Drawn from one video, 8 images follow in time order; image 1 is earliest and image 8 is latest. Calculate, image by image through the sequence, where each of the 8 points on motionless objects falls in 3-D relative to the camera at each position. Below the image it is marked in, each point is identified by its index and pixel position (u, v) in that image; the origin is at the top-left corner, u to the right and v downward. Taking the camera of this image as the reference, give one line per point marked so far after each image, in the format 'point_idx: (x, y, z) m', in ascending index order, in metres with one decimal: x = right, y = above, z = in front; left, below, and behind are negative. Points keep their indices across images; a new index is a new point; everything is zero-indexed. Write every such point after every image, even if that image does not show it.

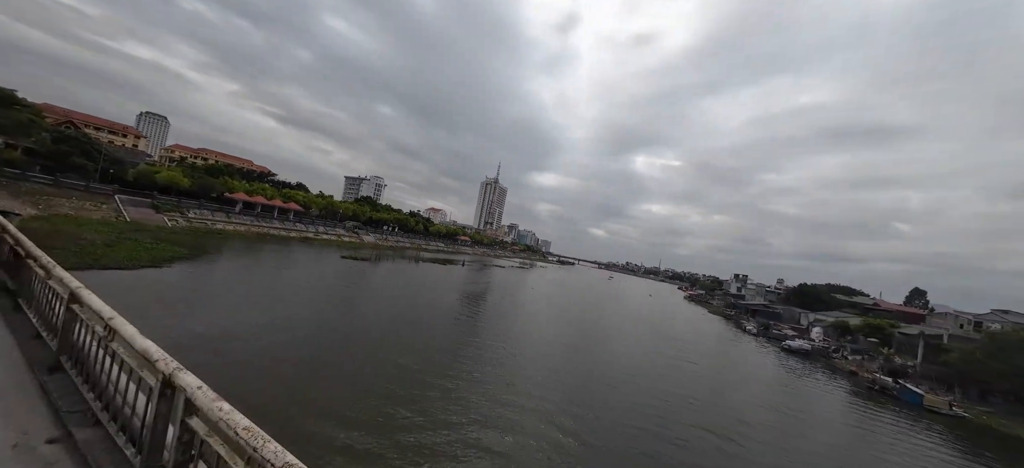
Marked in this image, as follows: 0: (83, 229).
0: (-24.8, +0.4, +19.6) m
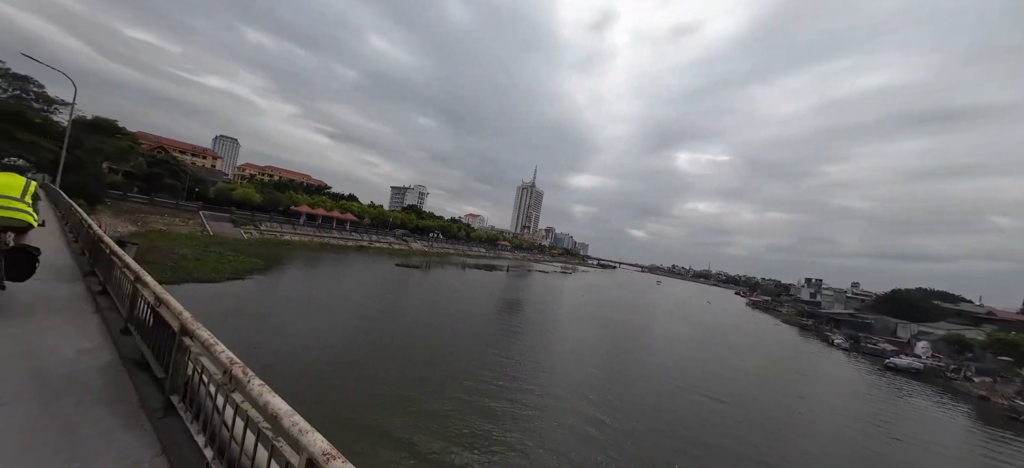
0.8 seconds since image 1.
0: (-21.1, -0.5, +21.2) m
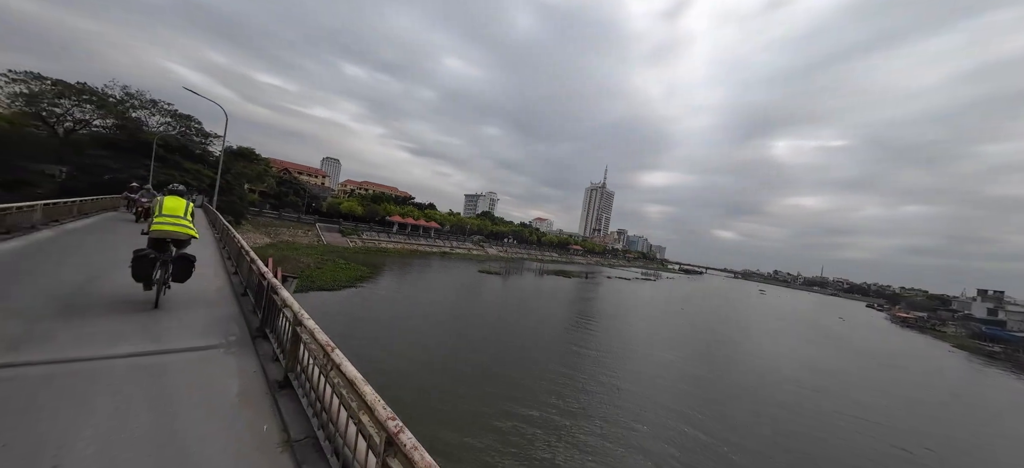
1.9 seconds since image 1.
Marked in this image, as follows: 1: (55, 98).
0: (-14.9, -1.3, +23.6) m
1: (-27.8, +8.3, +20.4) m
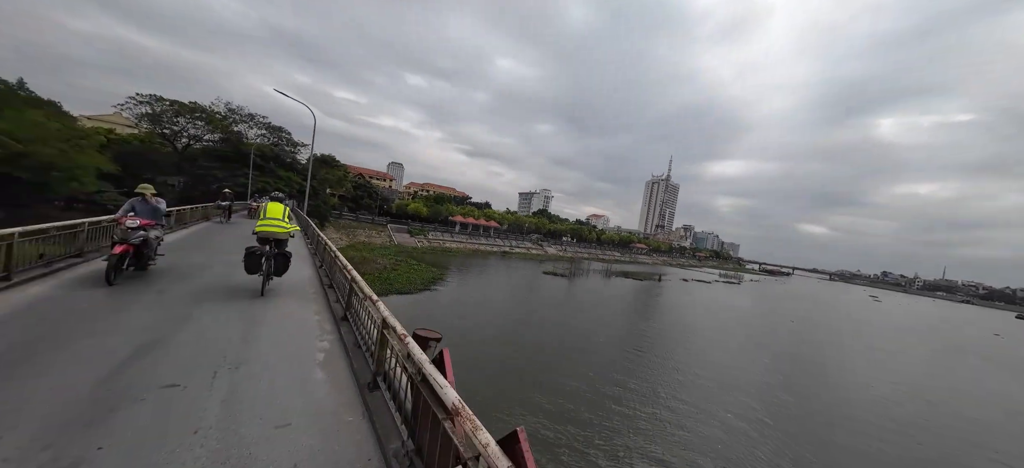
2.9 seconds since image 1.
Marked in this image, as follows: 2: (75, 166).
0: (-9.9, -1.4, +24.4) m
1: (-23.2, +8.1, +23.2) m
2: (-19.3, +2.9, +15.0) m
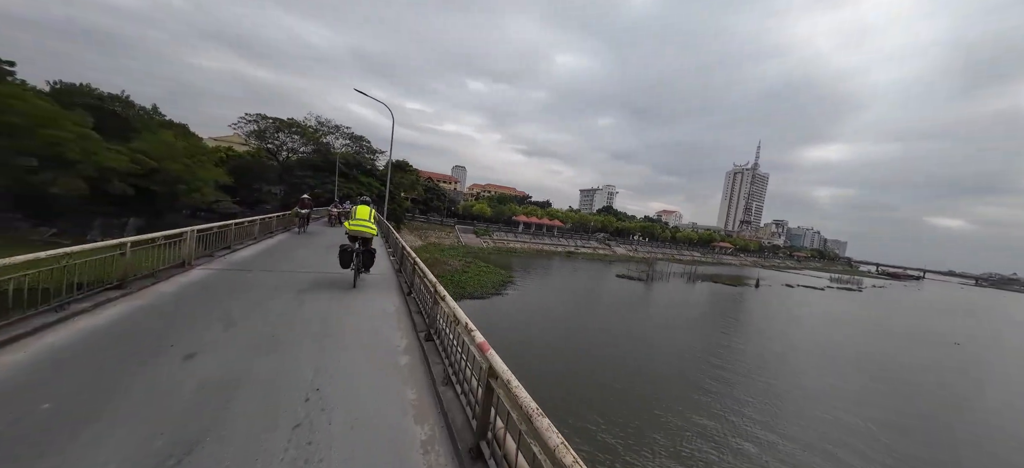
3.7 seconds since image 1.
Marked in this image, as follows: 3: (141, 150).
0: (-4.8, -1.5, +24.7) m
1: (-18.2, +7.8, +26.0) m
2: (-15.8, +2.7, +17.2) m
3: (-16.9, +3.8, +15.5) m
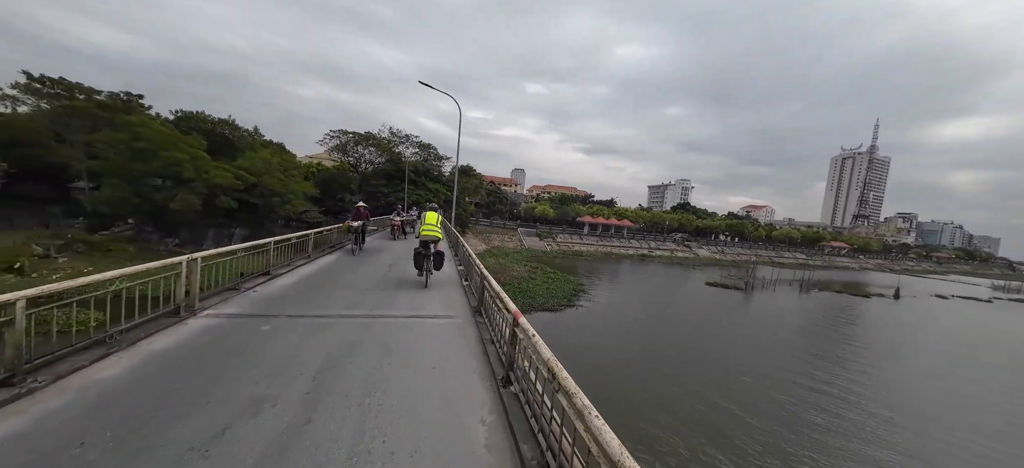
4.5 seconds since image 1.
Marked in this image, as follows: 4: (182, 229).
0: (+0.1, -1.8, +23.8) m
1: (-13.0, +7.3, +27.7) m
2: (-12.2, +2.2, +18.5) m
3: (-13.6, +3.4, +17.1) m
4: (-15.4, +0.2, +15.8) m
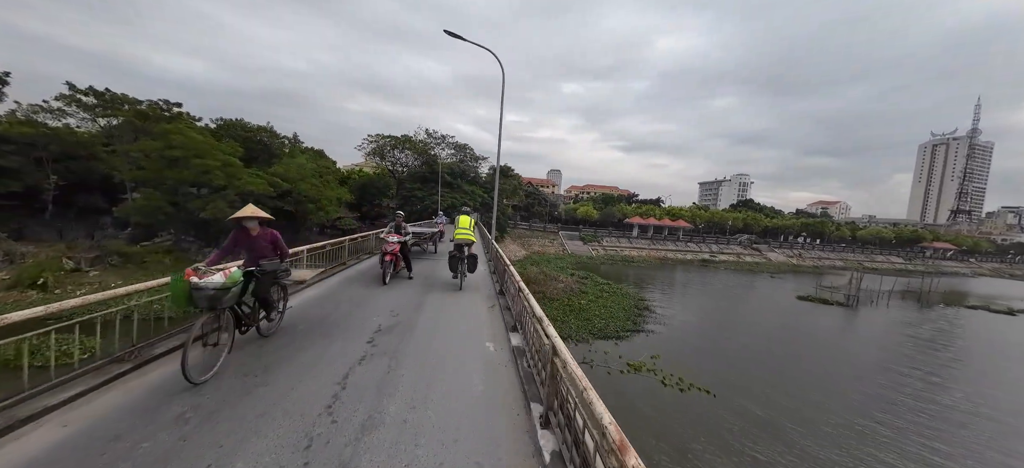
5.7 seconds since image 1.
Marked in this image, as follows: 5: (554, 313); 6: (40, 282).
0: (+2.9, -2.1, +21.6) m
1: (-9.7, +6.8, +27.0) m
2: (-9.9, +1.8, +17.7) m
3: (-11.4, +2.9, +16.5) m
4: (-13.3, -0.2, +15.3) m
5: (+1.2, -2.4, +10.0) m
6: (-13.4, -1.4, +9.6) m
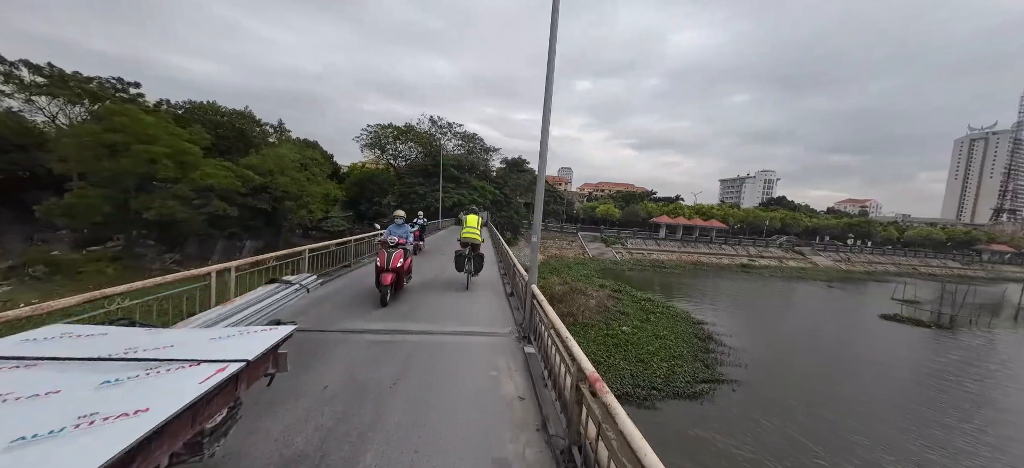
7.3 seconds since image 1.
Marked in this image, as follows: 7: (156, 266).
0: (+3.8, -2.2, +18.8) m
1: (-8.7, +6.7, +24.5) m
2: (-9.1, +1.7, +15.2) m
3: (-10.7, +2.8, +14.0) m
4: (-12.6, -0.3, +12.9) m
5: (+1.8, -2.5, +7.2) m
6: (-12.8, -1.5, +7.2) m
7: (-12.8, -1.2, +12.1) m
